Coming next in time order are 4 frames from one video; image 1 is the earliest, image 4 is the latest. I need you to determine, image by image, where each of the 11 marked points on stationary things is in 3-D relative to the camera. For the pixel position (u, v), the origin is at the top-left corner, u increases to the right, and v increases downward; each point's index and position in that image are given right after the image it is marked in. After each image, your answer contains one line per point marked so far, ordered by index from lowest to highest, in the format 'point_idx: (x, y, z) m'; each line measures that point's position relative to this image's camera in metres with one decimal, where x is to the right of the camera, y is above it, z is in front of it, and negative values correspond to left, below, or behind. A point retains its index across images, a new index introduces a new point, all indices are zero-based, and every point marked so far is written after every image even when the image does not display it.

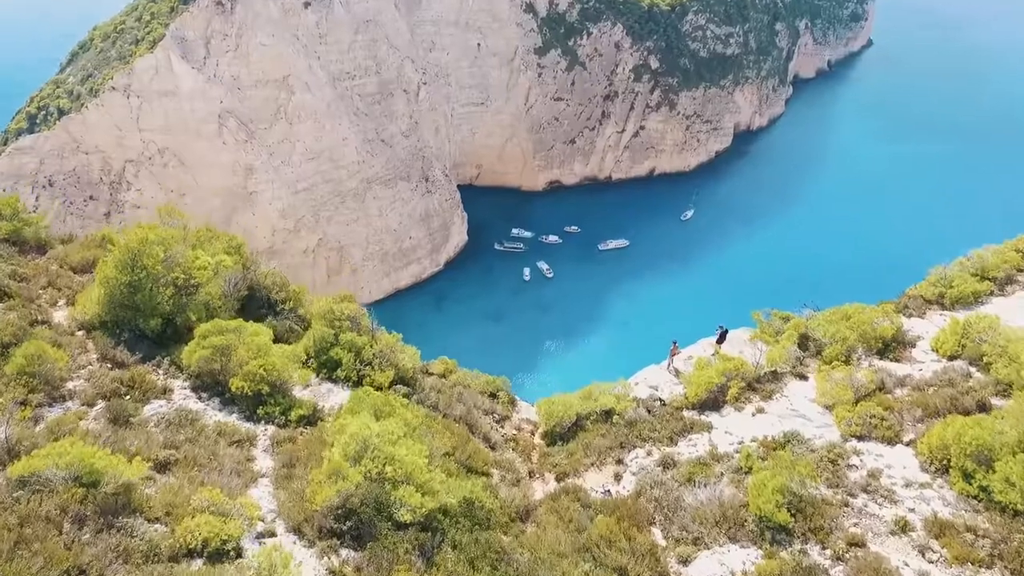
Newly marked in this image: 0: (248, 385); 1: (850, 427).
0: (-8.2, -3.0, +19.1) m
1: (+10.7, -4.4, +19.6) m
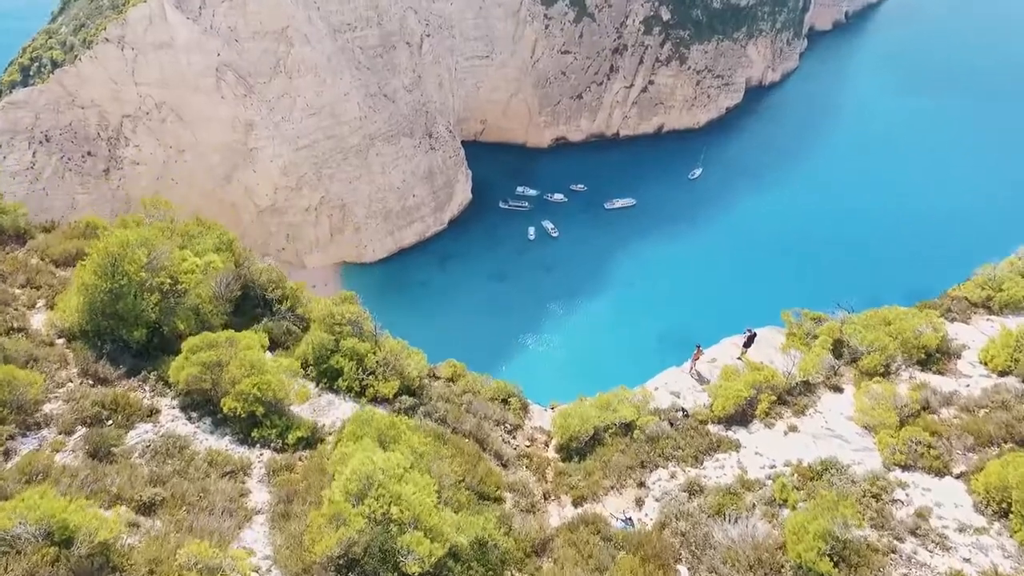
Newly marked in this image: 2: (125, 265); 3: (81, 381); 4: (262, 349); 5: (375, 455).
0: (-7.7, -3.4, +17.6) m
1: (+11.2, -4.9, +18.0) m
2: (-12.0, +0.7, +19.1) m
3: (-12.5, -2.7, +17.9) m
4: (-7.7, -1.9, +19.0) m
5: (-3.6, -4.4, +16.3) m
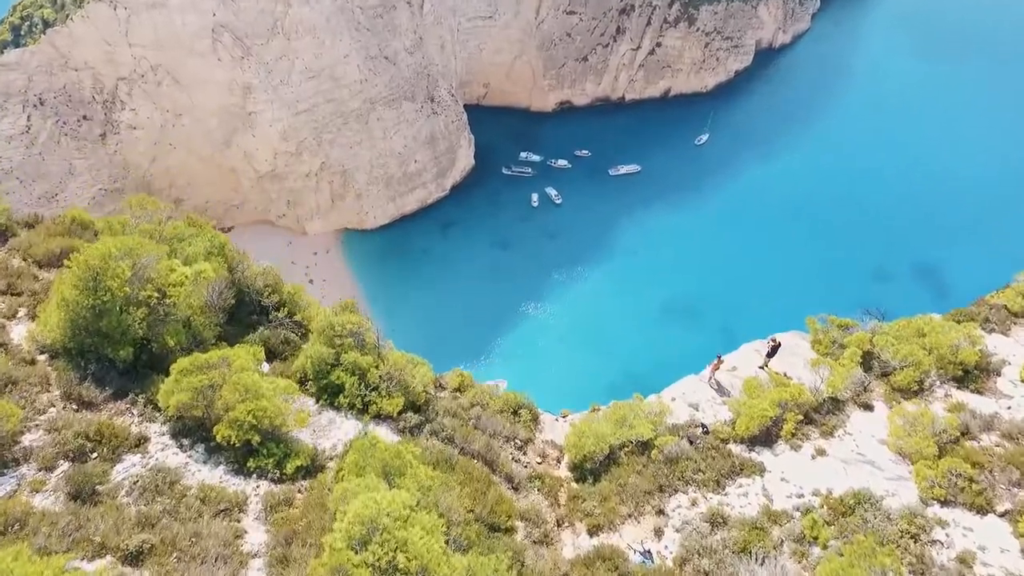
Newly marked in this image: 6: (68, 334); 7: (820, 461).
0: (-7.4, -3.9, +16.4) m
1: (+11.5, -5.5, +16.9) m
2: (-11.6, +0.3, +17.7) m
3: (-12.1, -3.2, +16.7) m
4: (-7.4, -2.3, +17.8) m
5: (-3.2, -5.1, +15.2) m
6: (-12.8, -1.3, +17.7) m
7: (+9.5, -5.3, +19.0) m
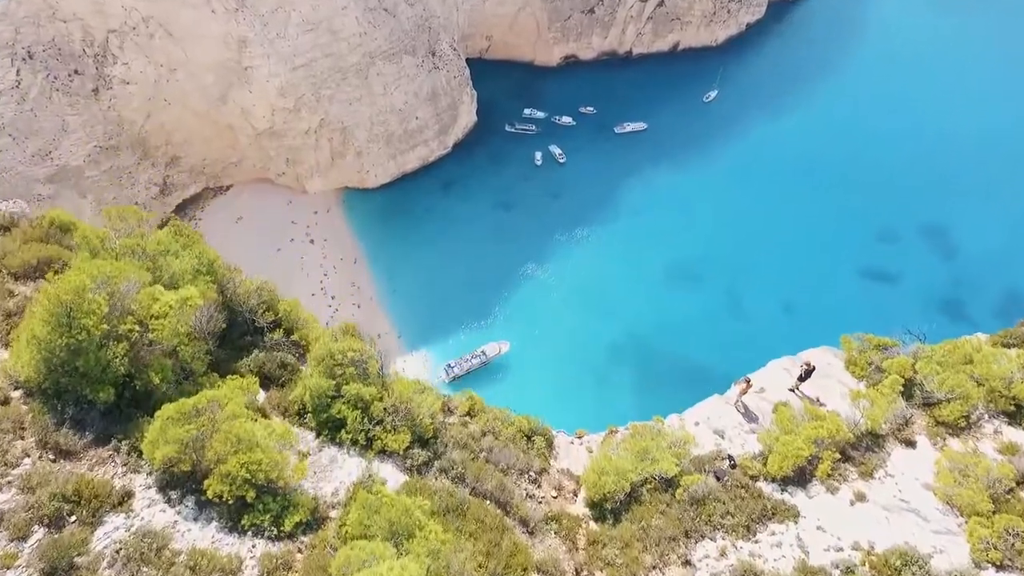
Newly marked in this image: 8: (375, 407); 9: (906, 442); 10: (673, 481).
0: (-6.9, -4.9, +15.0) m
1: (+12.0, -6.6, +15.6) m
2: (-11.1, -0.6, +16.0) m
3: (-11.7, -4.2, +15.3) m
4: (-6.9, -3.3, +16.2) m
5: (-2.8, -6.2, +13.8) m
6: (-12.3, -2.2, +16.1) m
7: (+9.9, -6.3, +17.6) m
8: (-4.1, -3.6, +18.7) m
9: (+12.3, -4.8, +19.3) m
10: (+5.0, -6.1, +19.4) m
